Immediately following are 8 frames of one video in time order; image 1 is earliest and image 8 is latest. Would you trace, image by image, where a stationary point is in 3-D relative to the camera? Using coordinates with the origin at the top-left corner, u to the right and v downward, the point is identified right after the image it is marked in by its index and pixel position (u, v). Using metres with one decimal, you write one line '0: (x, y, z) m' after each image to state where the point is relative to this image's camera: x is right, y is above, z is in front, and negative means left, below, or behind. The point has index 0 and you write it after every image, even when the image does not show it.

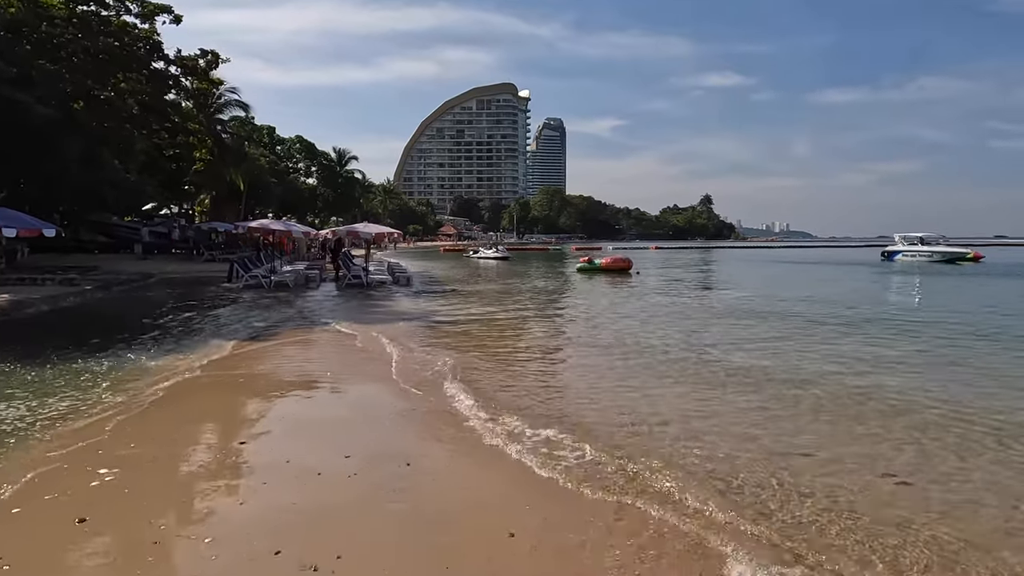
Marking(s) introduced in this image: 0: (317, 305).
0: (-5.7, -0.6, +19.3) m
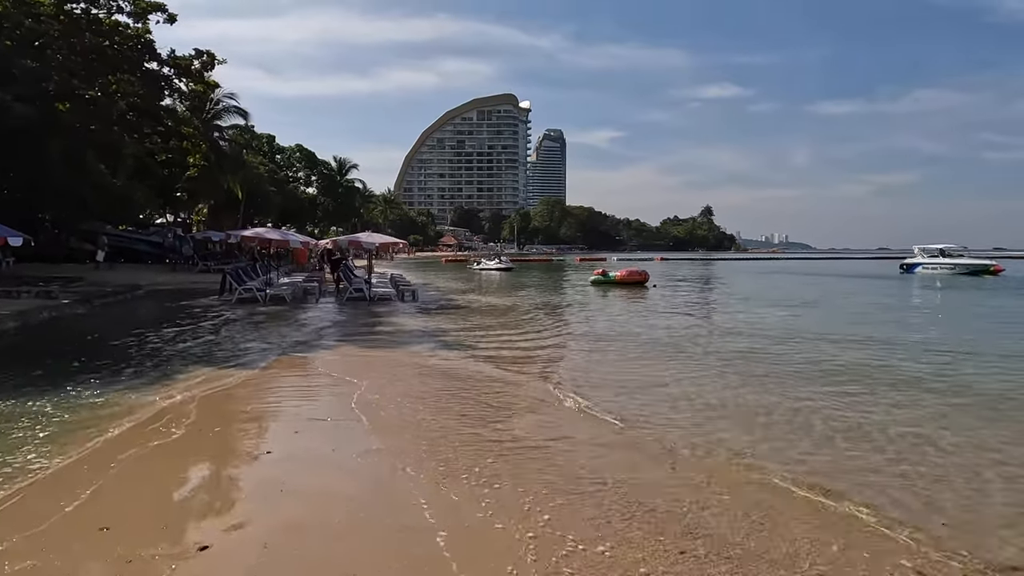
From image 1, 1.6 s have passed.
0: (-5.2, -1.0, +17.5) m
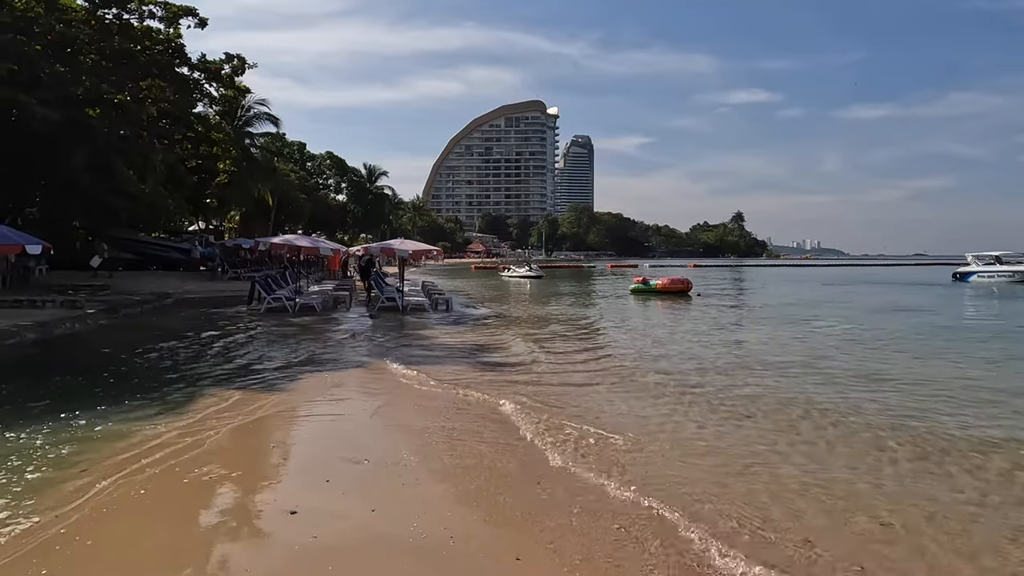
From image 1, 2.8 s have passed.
0: (-4.1, -1.2, +16.4) m
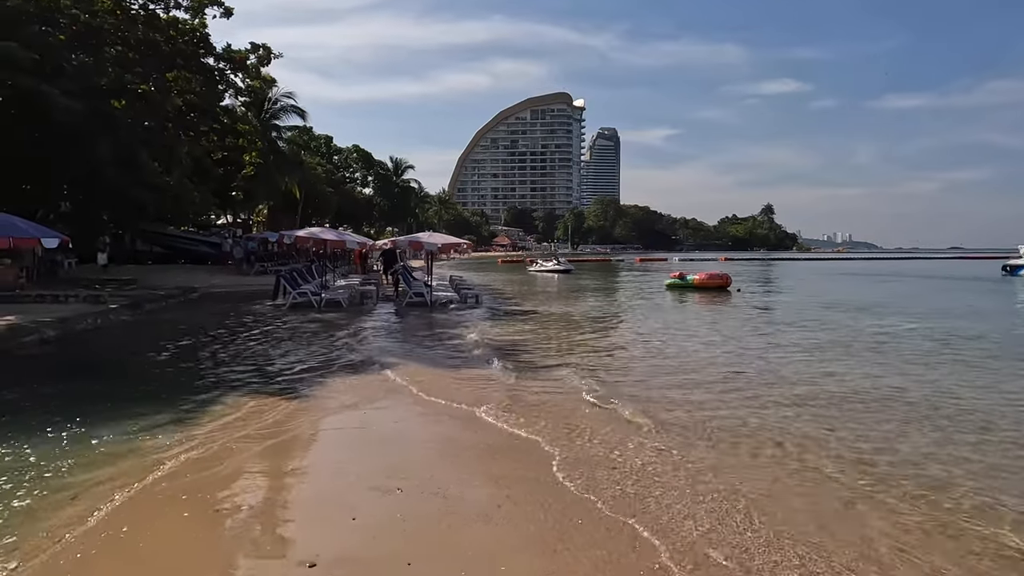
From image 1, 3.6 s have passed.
0: (-3.2, -1.1, +15.6) m
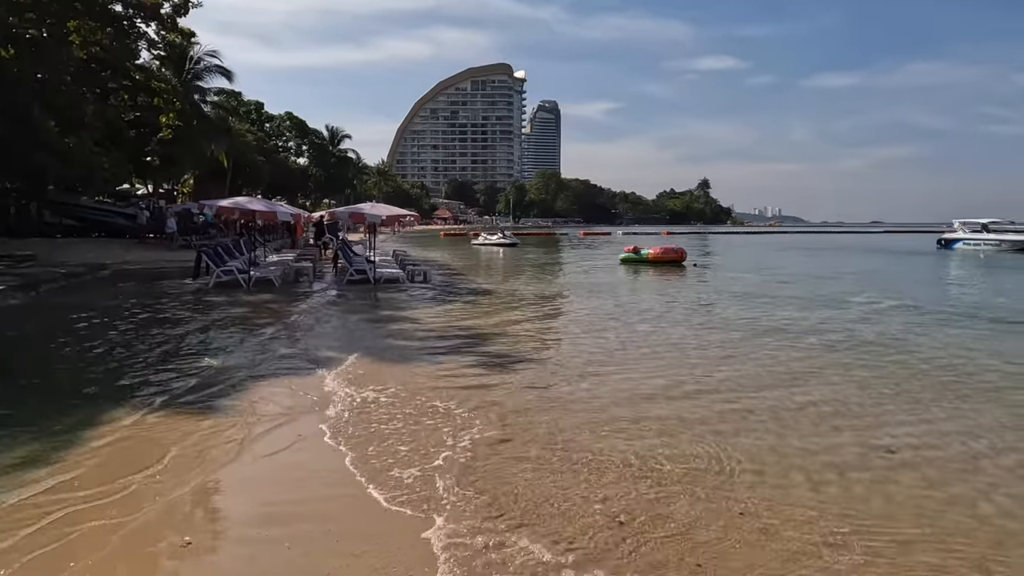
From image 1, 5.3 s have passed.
0: (-4.1, -0.7, +13.7) m
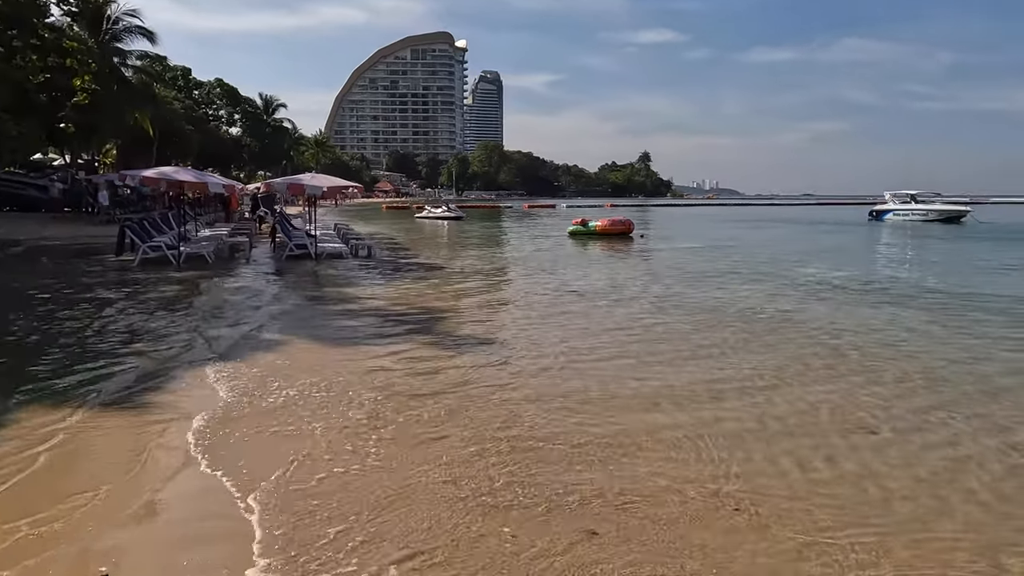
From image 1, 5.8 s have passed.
0: (-5.1, -0.2, +12.8) m
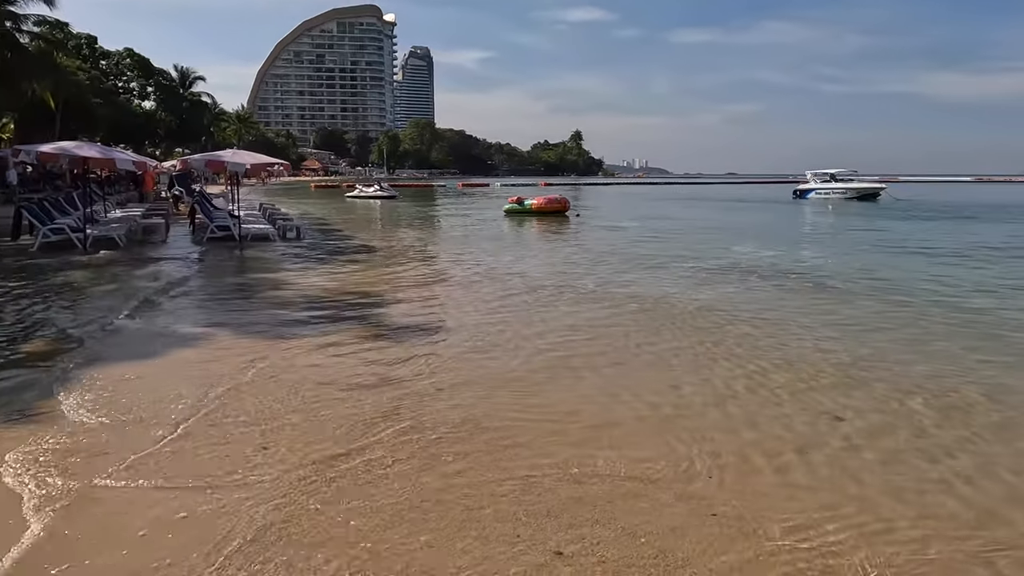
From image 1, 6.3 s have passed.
0: (-6.1, 0.0, +11.7) m
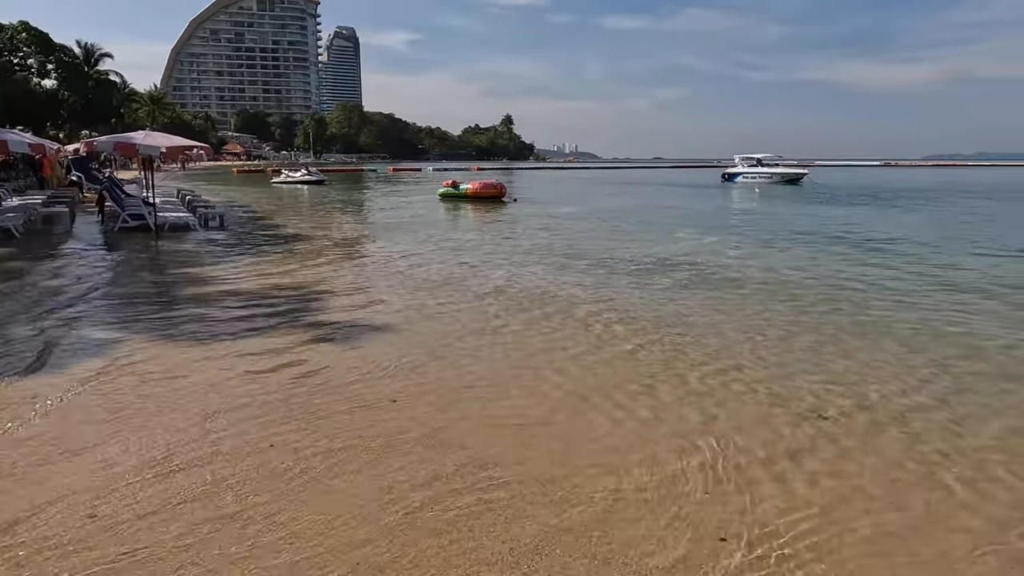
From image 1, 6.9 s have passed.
0: (-7.0, +0.1, +10.6) m
